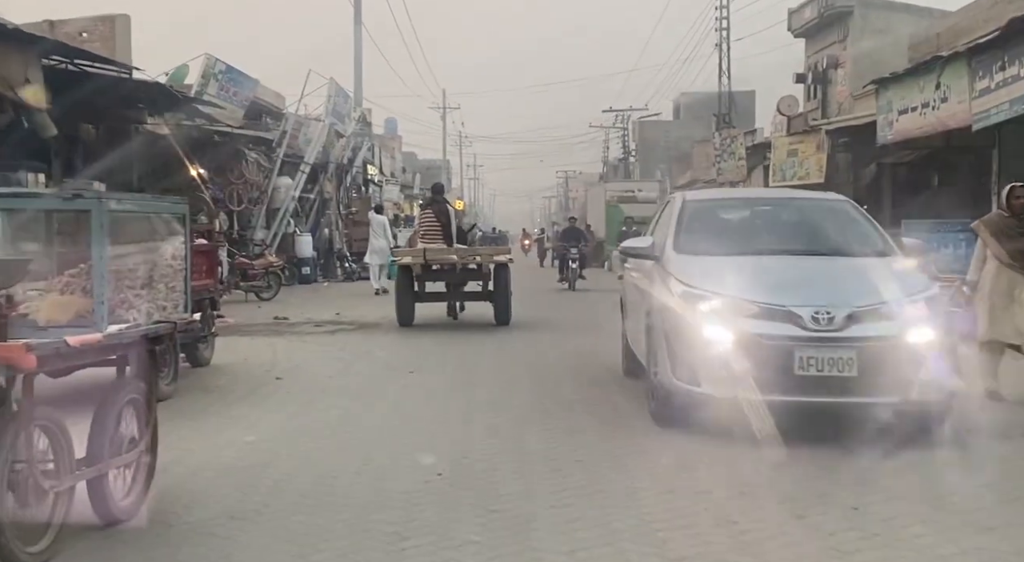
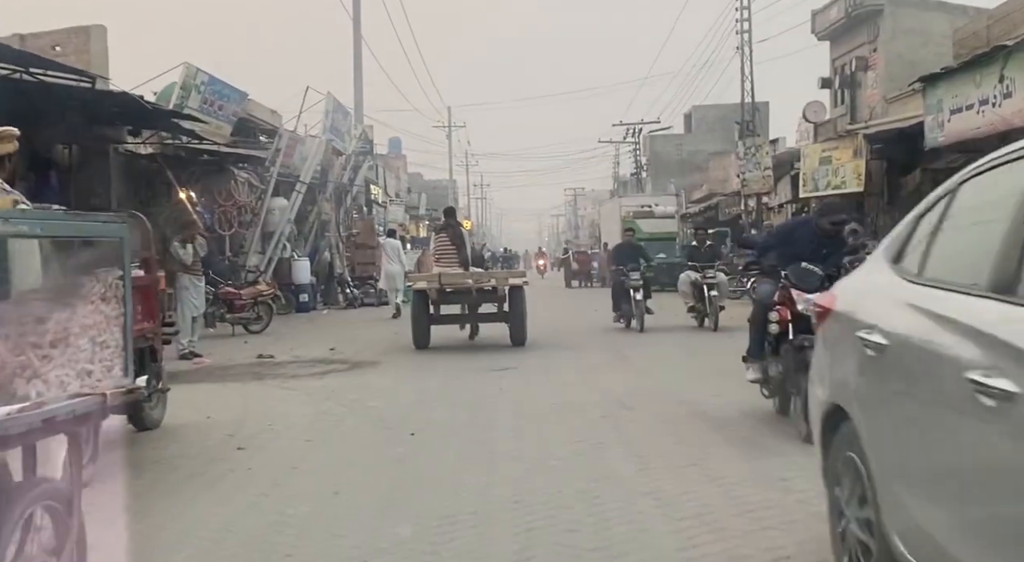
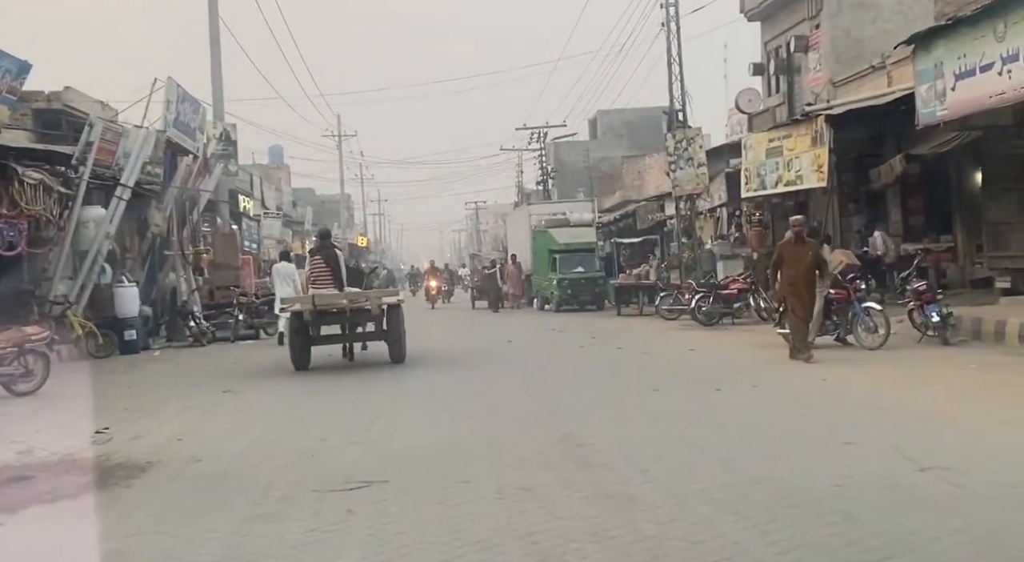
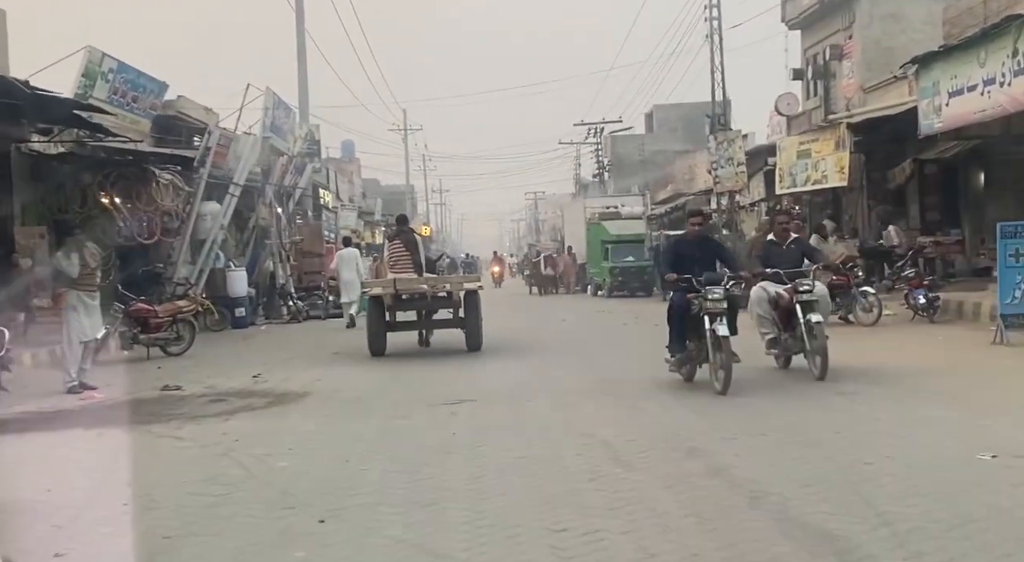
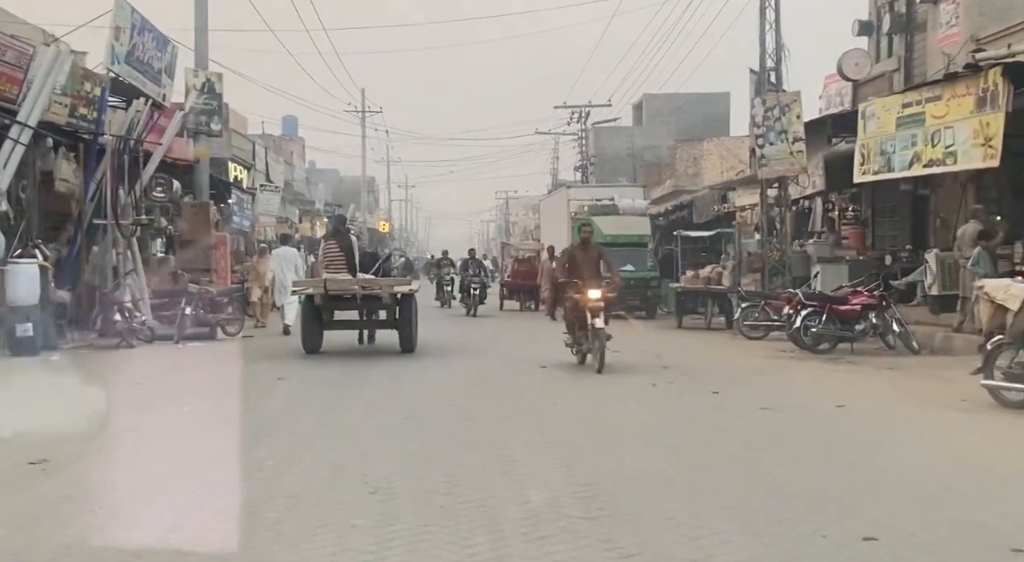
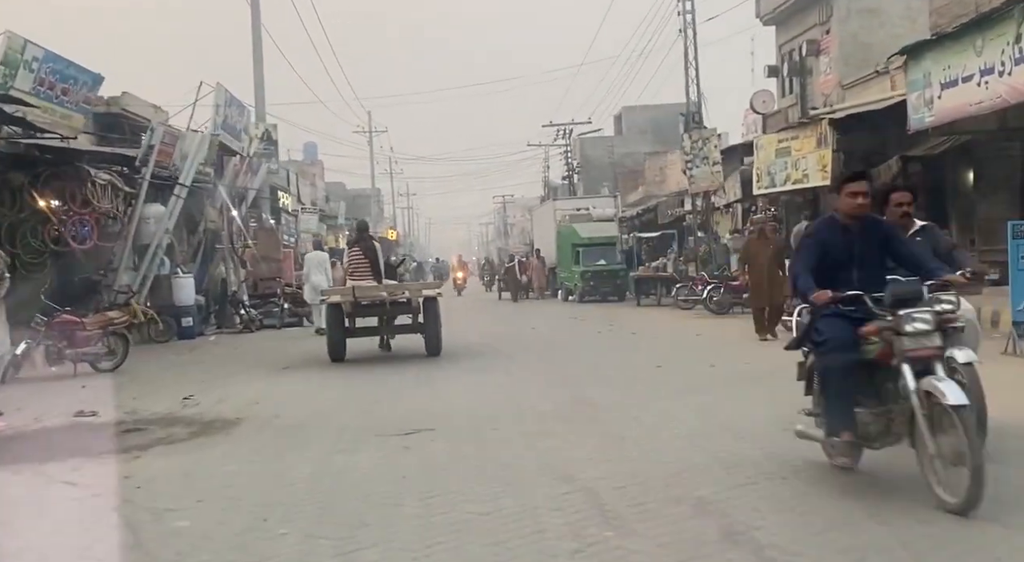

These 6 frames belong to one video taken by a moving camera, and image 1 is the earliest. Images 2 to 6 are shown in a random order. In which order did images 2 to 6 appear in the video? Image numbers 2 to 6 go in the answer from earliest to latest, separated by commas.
2, 4, 6, 3, 5
